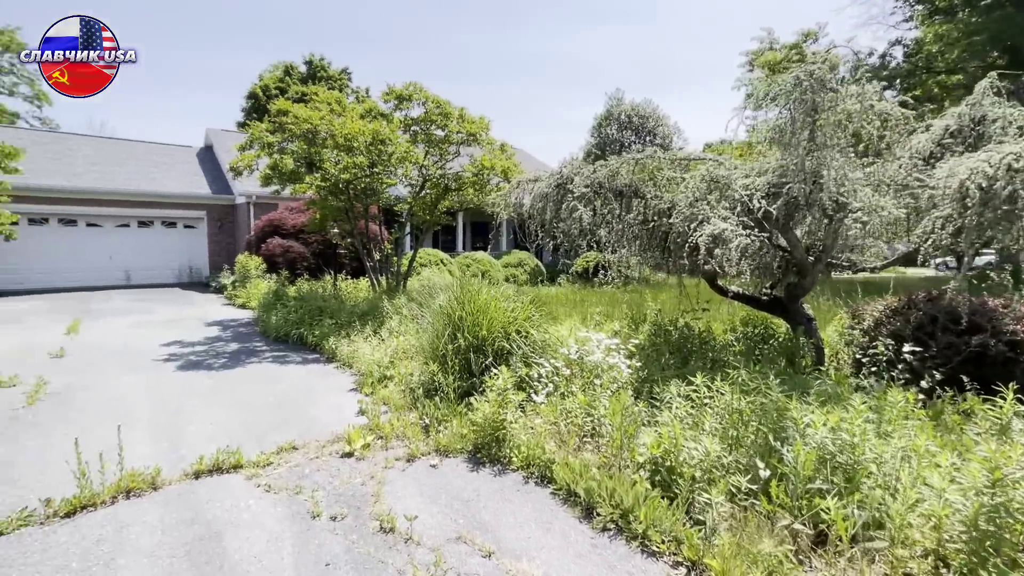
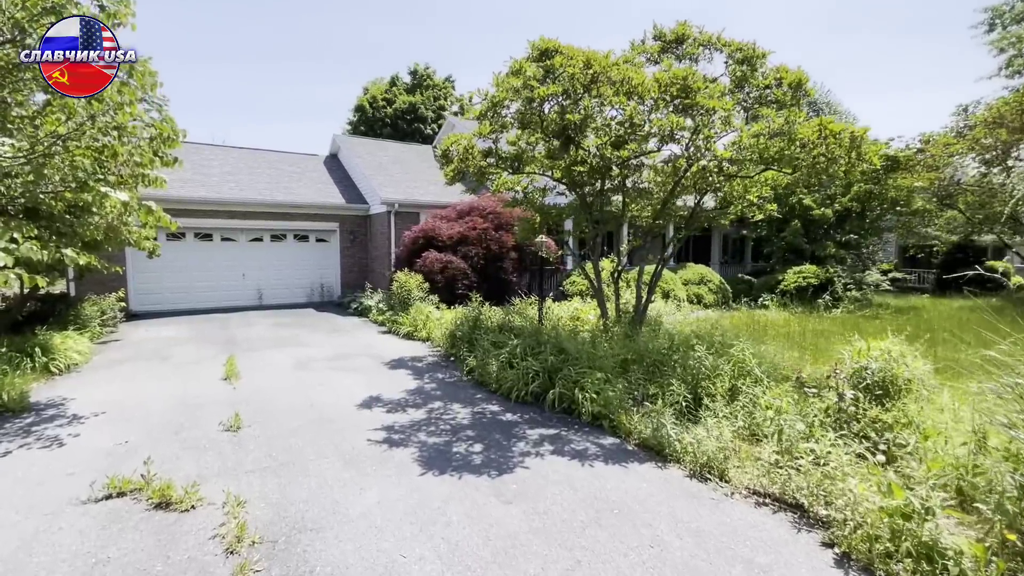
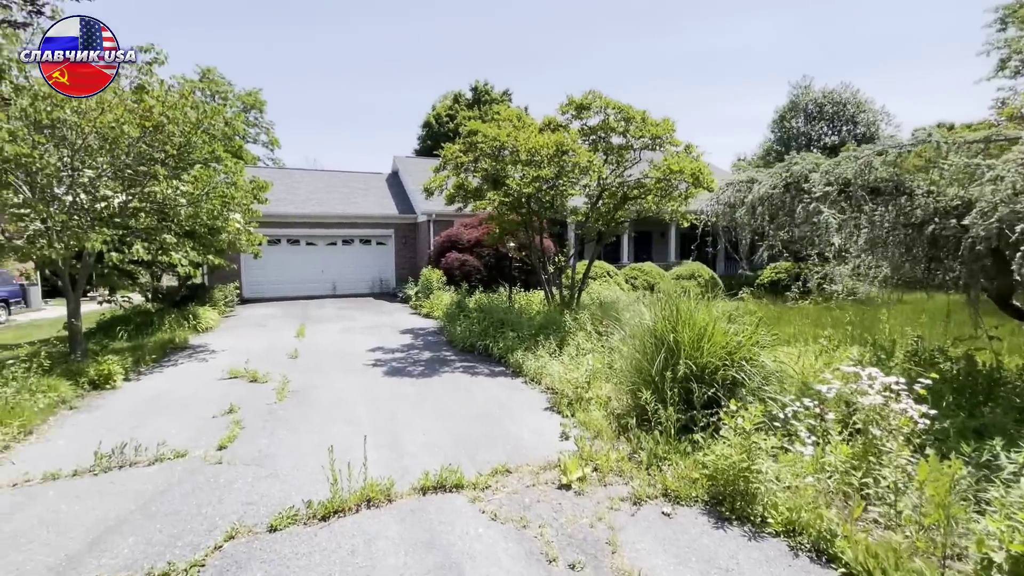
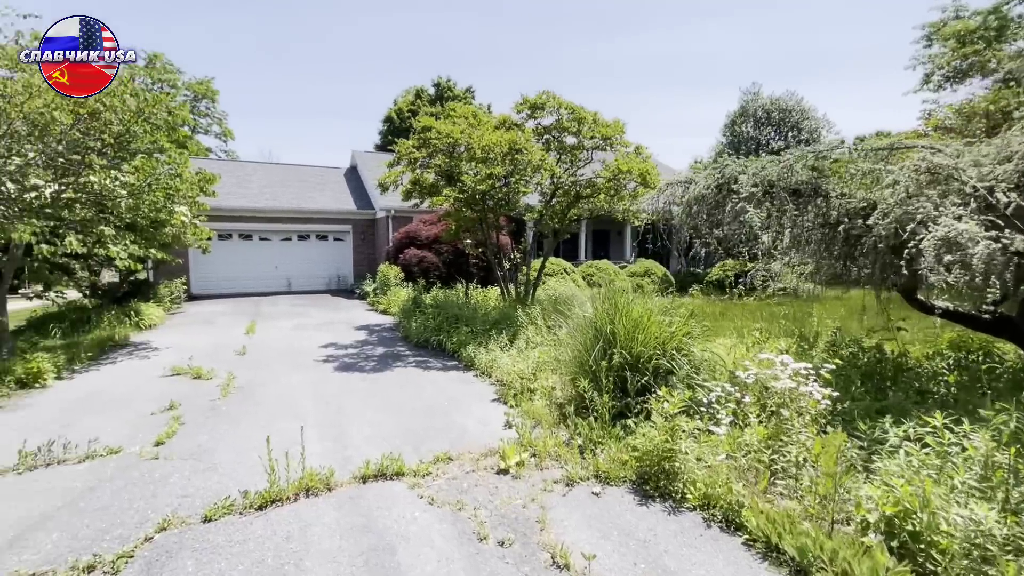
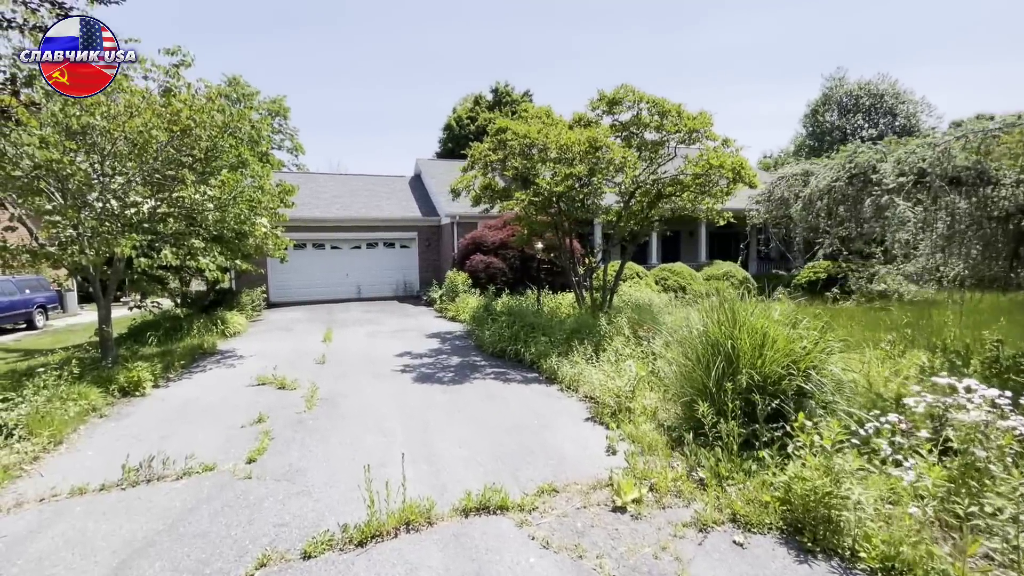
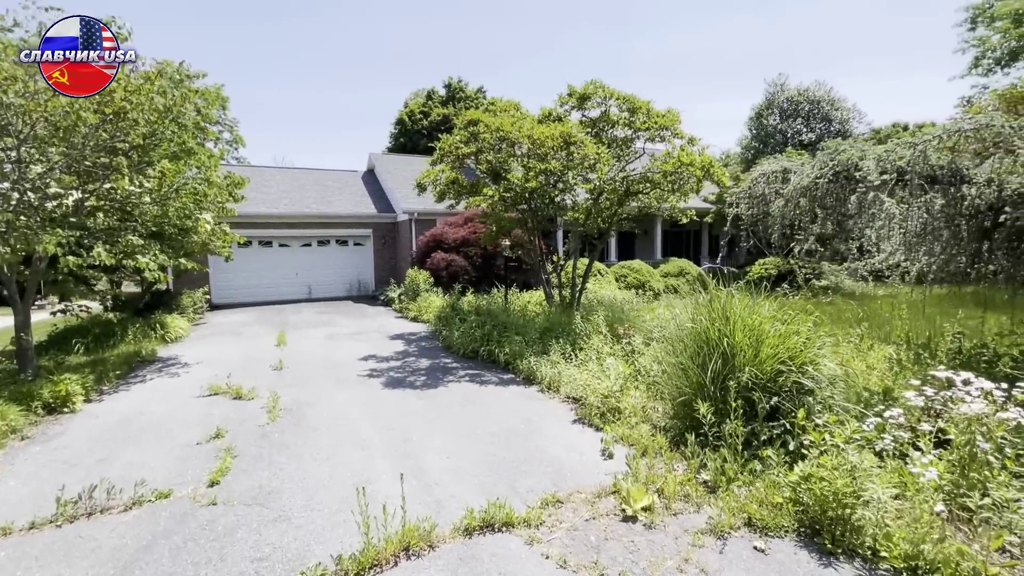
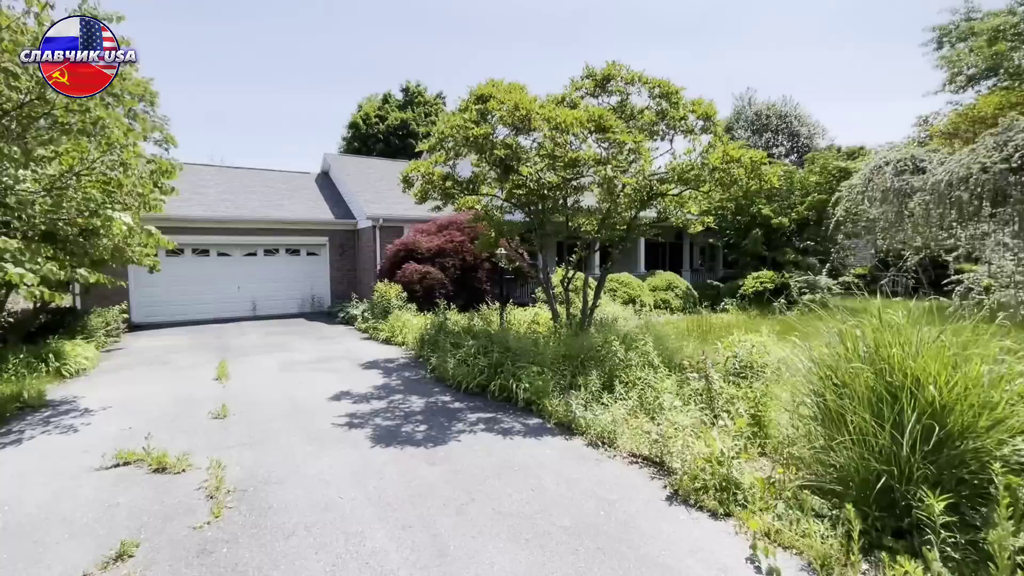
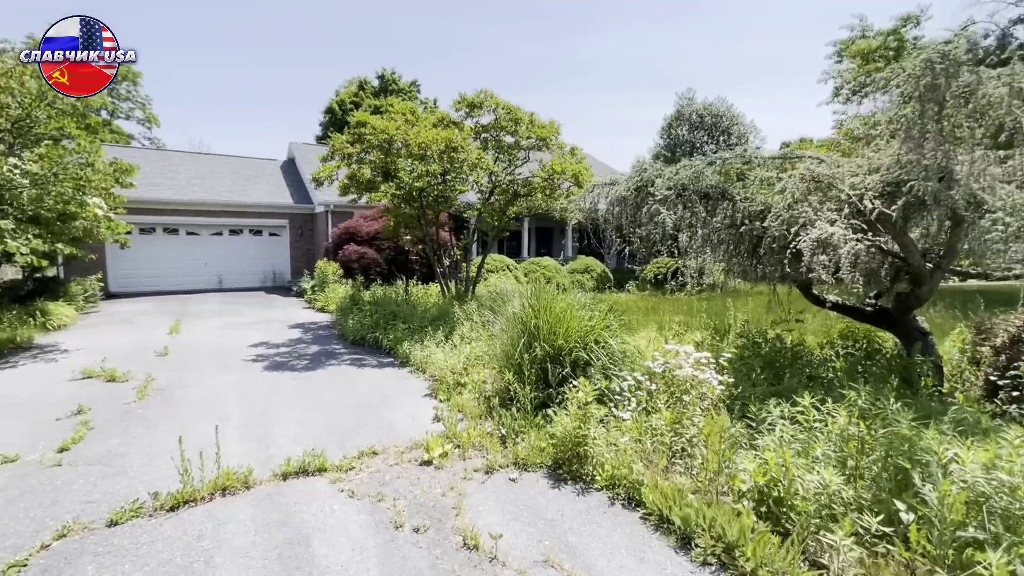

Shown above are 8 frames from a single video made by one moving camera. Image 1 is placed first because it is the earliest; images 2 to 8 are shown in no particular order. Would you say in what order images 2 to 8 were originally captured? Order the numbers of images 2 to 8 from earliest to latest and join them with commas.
8, 4, 3, 5, 6, 7, 2
